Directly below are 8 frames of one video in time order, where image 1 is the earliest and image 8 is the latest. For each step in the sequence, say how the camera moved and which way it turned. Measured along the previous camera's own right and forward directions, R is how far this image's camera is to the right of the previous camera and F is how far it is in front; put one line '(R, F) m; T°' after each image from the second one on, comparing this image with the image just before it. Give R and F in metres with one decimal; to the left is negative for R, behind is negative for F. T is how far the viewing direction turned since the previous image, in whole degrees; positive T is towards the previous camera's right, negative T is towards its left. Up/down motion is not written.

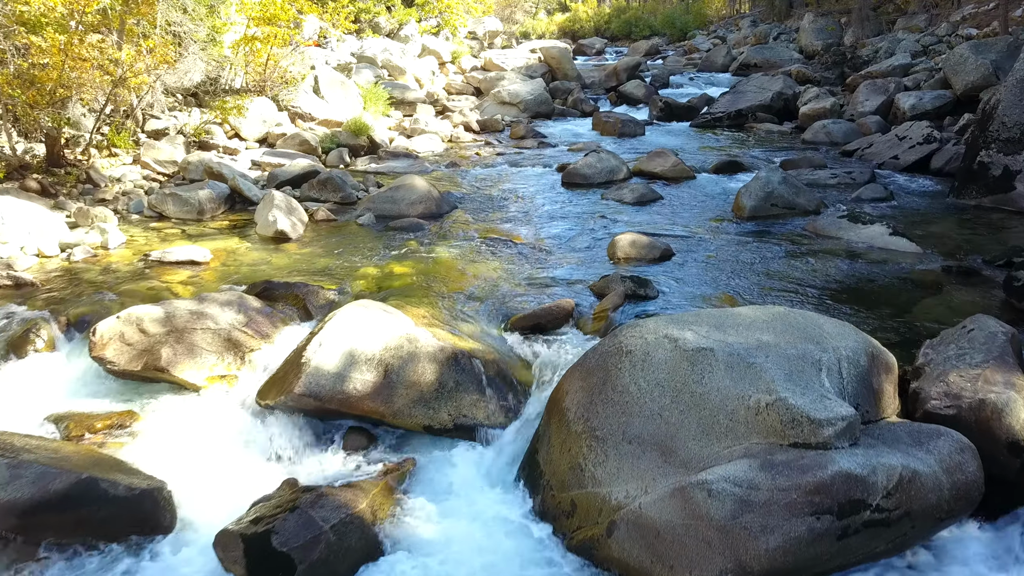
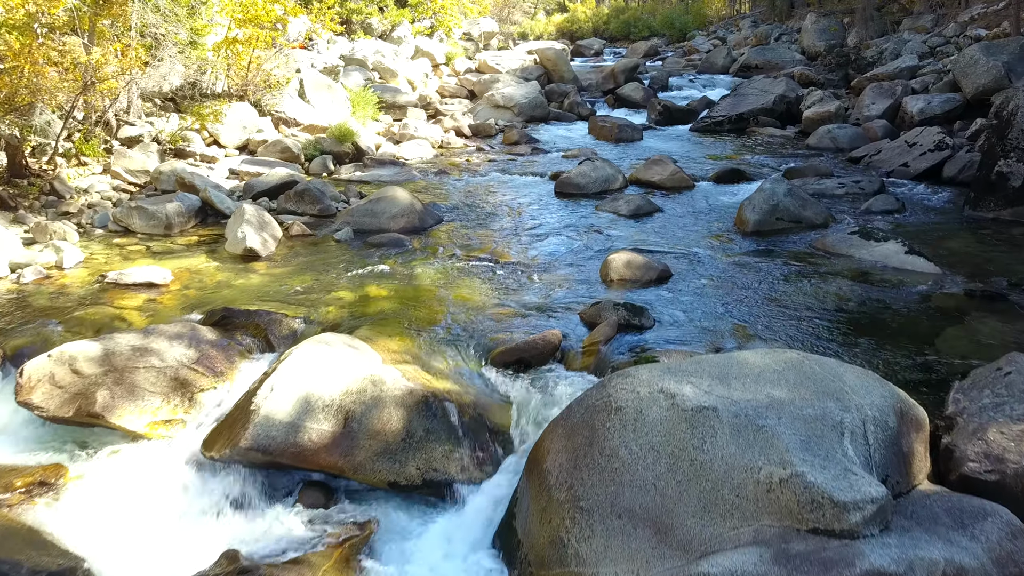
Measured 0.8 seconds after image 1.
(+0.1, +0.6) m; 0°
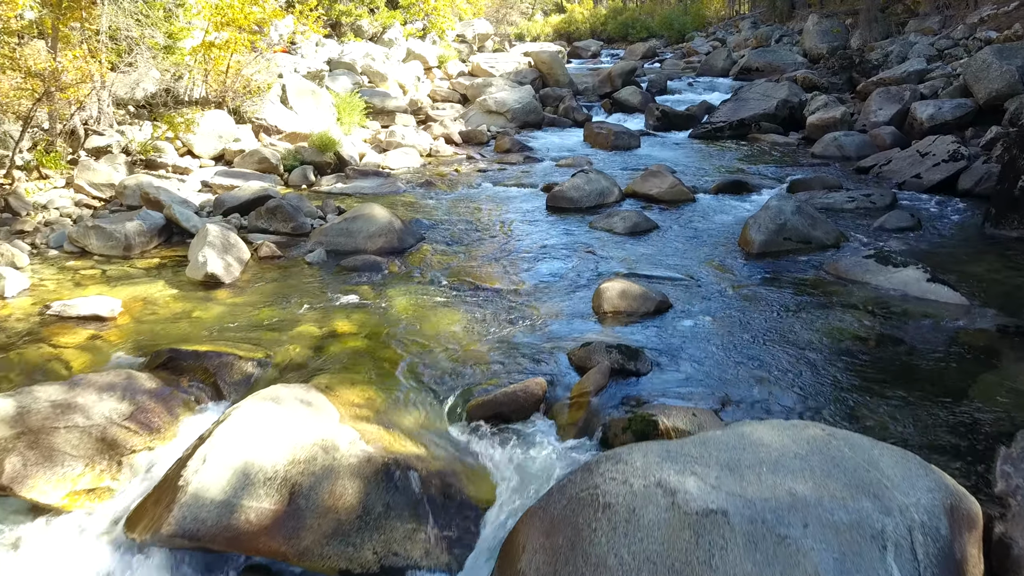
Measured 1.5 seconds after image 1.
(+0.1, +0.7) m; 0°
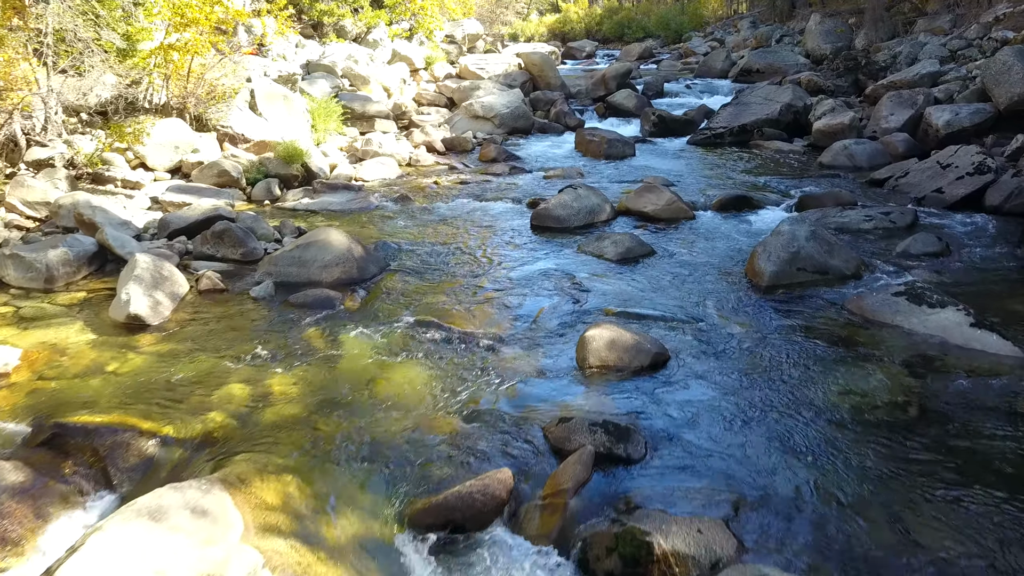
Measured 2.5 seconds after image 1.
(+0.2, +1.1) m; 0°
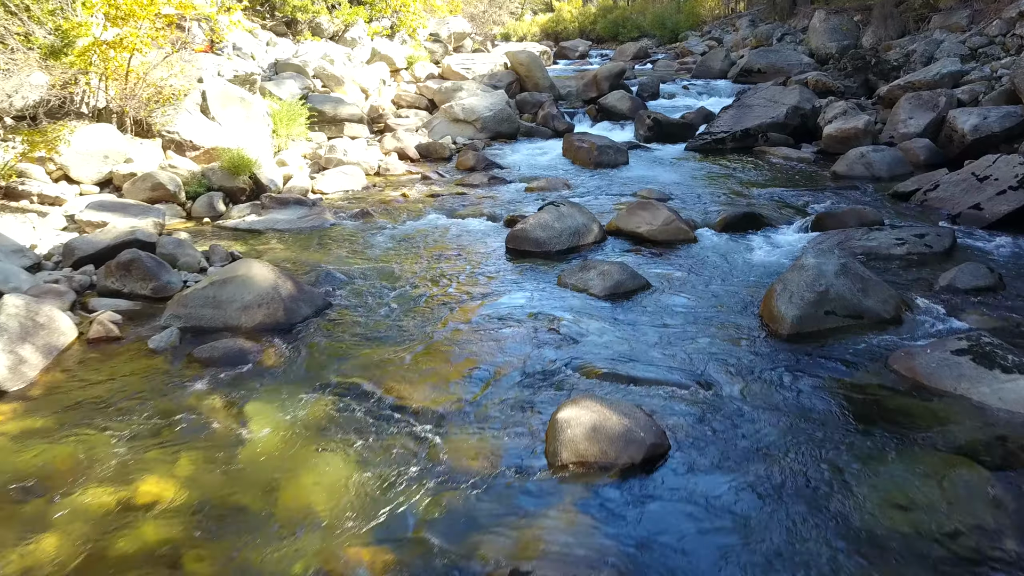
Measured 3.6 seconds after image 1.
(+0.3, +1.4) m; 0°
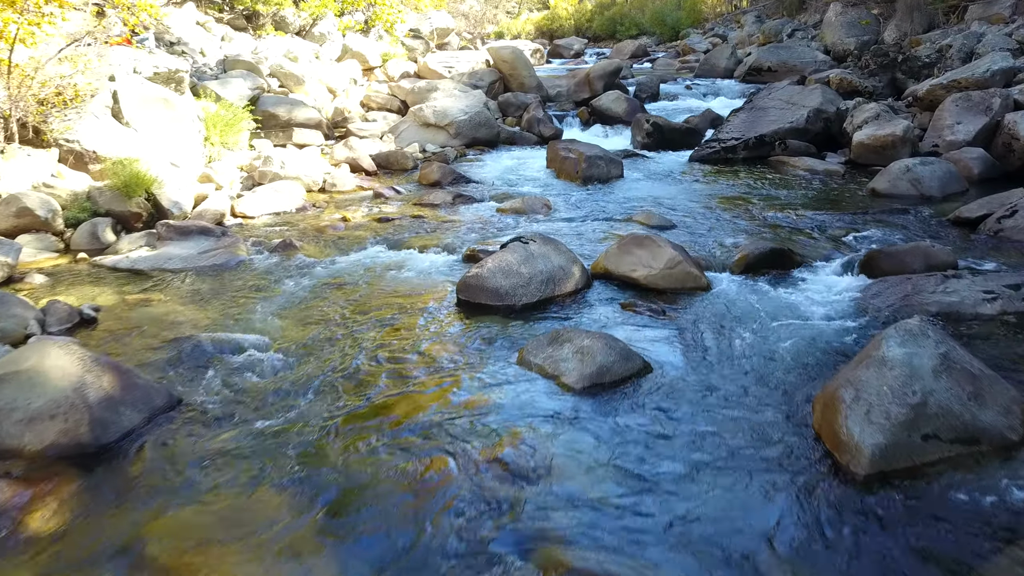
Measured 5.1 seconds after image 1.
(+0.4, +2.2) m; 0°
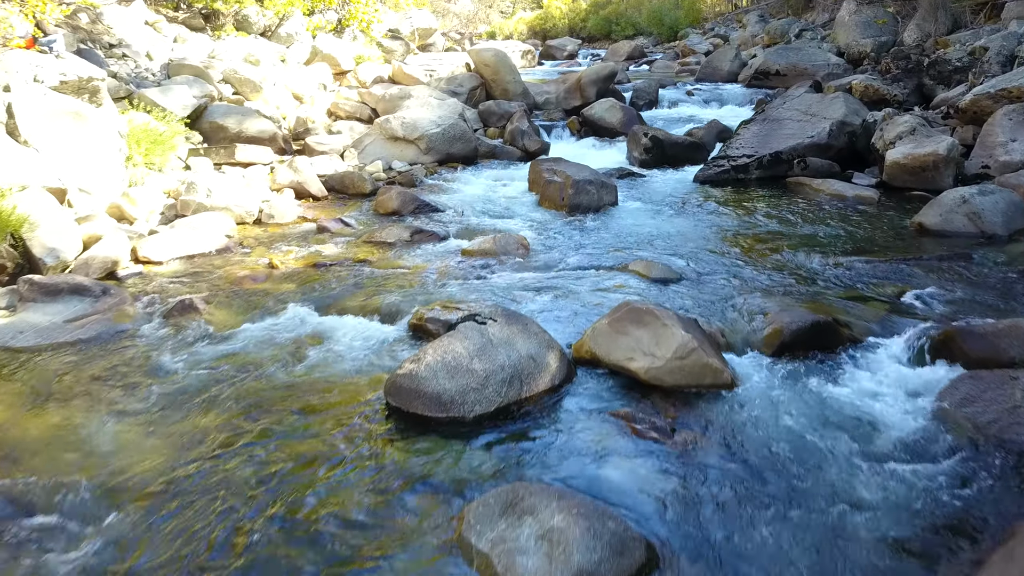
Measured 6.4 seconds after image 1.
(+0.3, +1.8) m; 0°
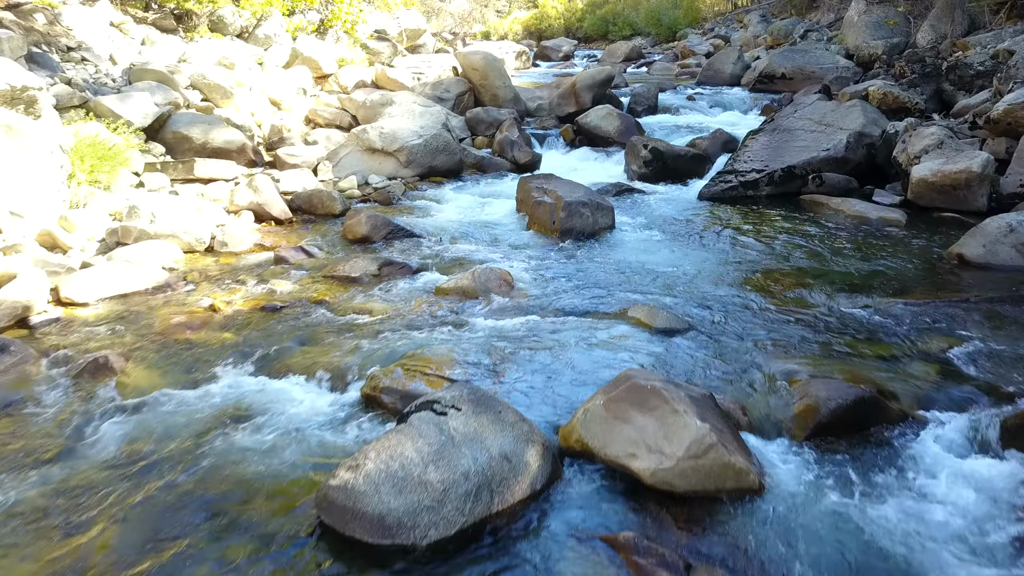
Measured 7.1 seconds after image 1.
(+0.1, +1.1) m; 0°
